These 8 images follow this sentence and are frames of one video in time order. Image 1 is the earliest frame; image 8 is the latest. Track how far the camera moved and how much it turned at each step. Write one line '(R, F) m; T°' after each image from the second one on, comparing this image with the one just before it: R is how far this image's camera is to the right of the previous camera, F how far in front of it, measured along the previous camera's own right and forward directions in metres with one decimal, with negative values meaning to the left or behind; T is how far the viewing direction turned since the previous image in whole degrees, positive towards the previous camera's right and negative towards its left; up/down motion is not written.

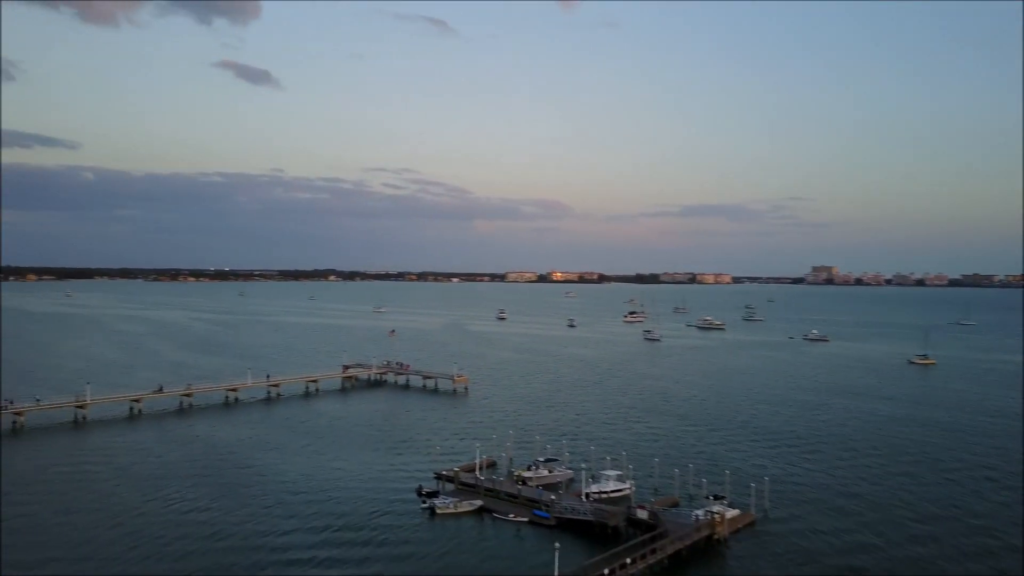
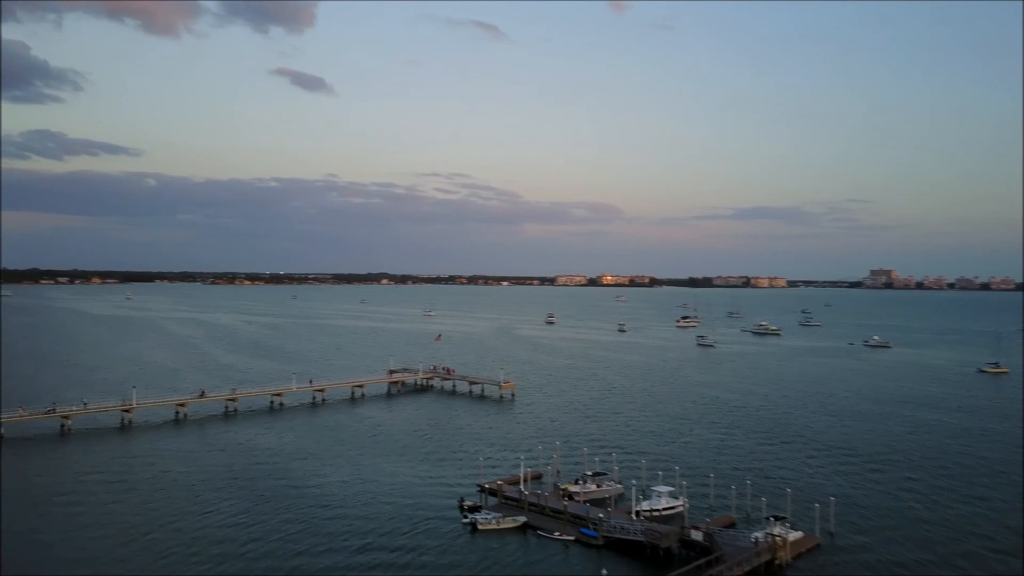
(+0.1, +0.8) m; -3°
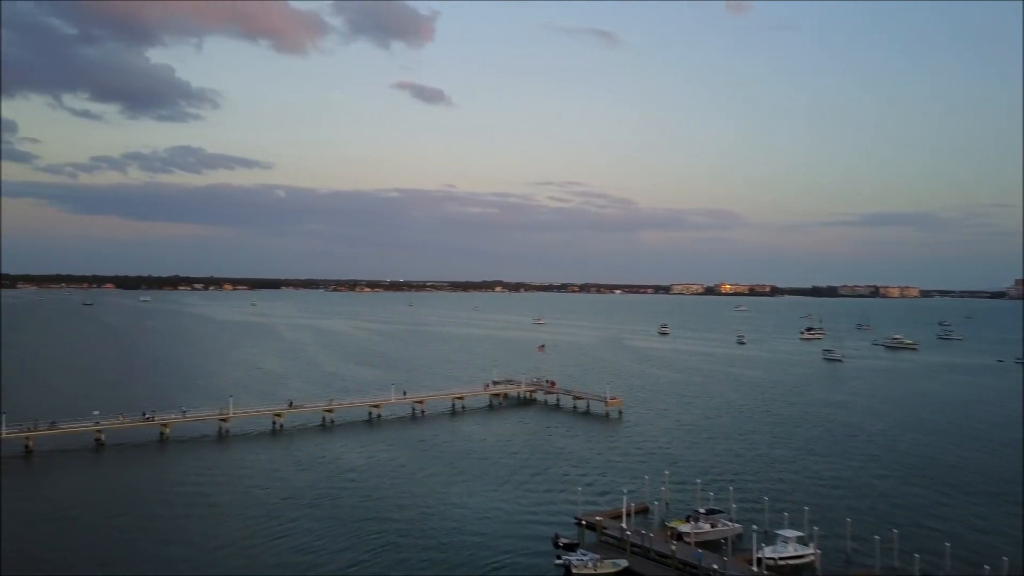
(+0.2, +1.8) m; -8°
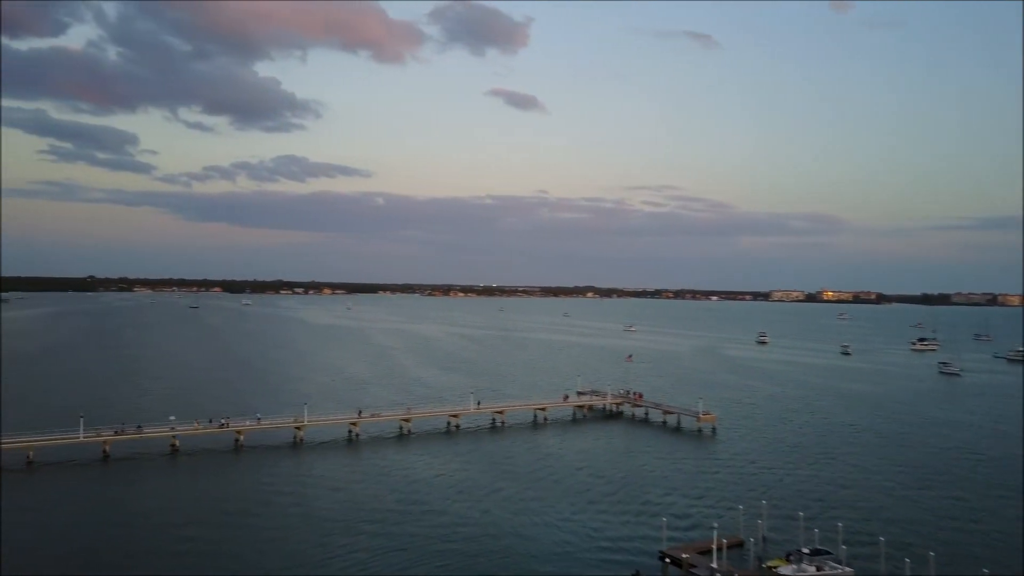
(+0.3, +1.5) m; -6°
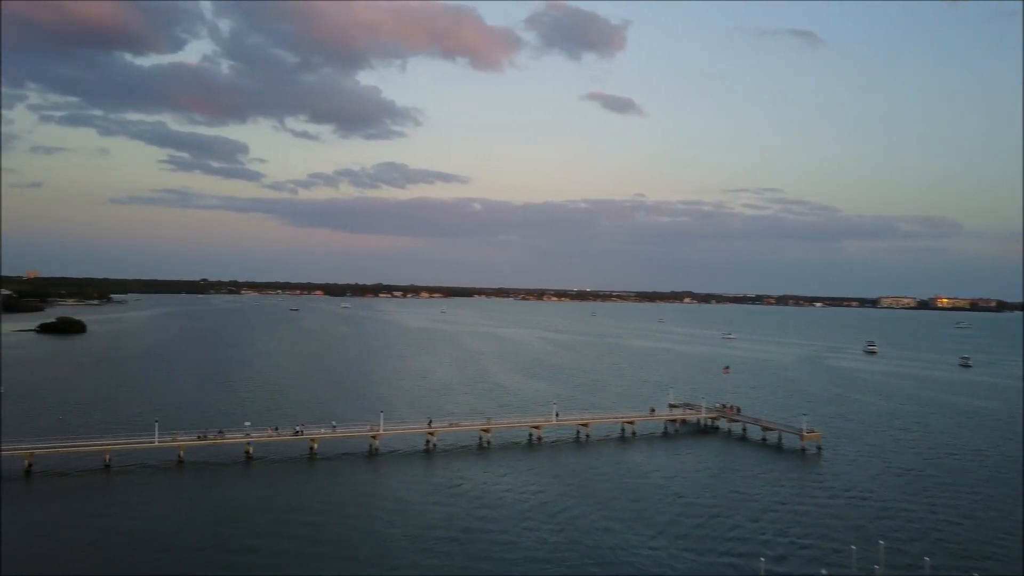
(+0.3, +1.5) m; -7°
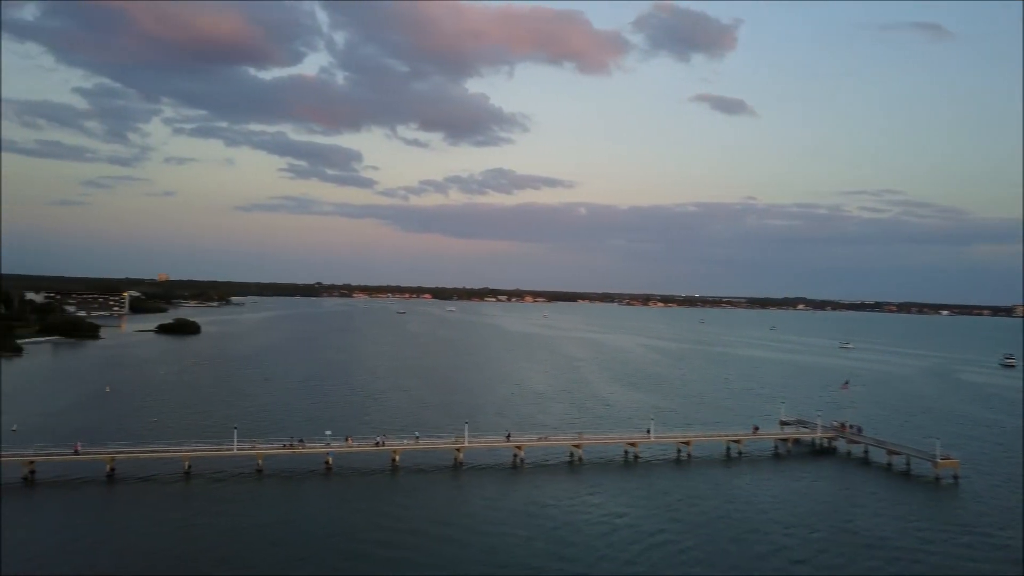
(+0.3, +1.7) m; -7°
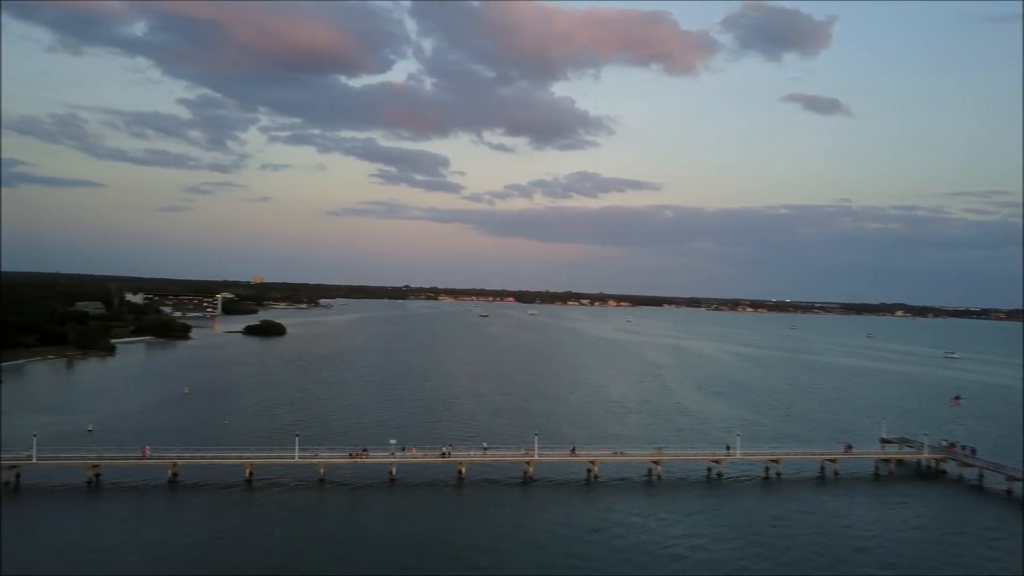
(+0.3, +1.3) m; -6°
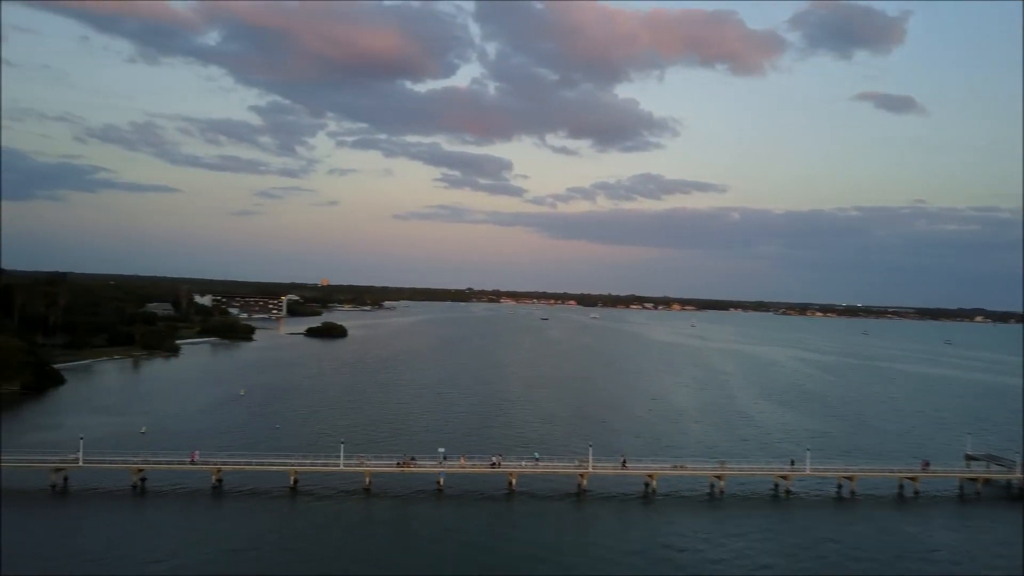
(+0.2, +1.0) m; -4°
